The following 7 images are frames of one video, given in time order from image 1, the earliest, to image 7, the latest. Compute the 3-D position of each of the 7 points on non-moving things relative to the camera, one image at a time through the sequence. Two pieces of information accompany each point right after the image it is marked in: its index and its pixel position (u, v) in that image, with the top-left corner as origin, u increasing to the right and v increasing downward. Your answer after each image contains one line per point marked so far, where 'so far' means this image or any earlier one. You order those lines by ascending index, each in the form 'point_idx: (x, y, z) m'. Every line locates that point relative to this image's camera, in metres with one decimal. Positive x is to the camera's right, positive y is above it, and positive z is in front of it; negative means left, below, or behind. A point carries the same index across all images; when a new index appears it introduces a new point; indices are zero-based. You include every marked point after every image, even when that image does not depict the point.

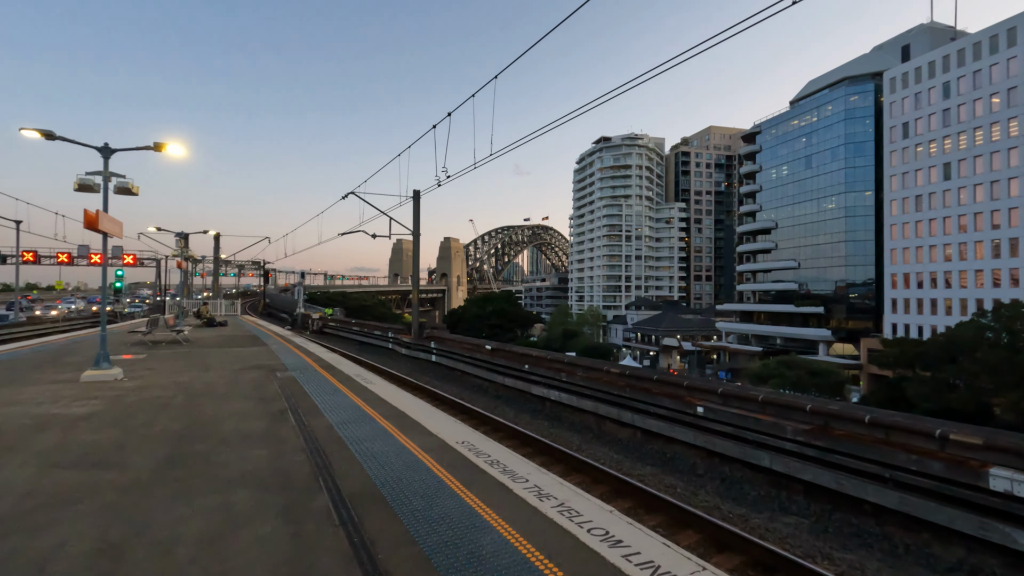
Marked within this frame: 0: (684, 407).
0: (+3.1, -2.1, +9.6) m
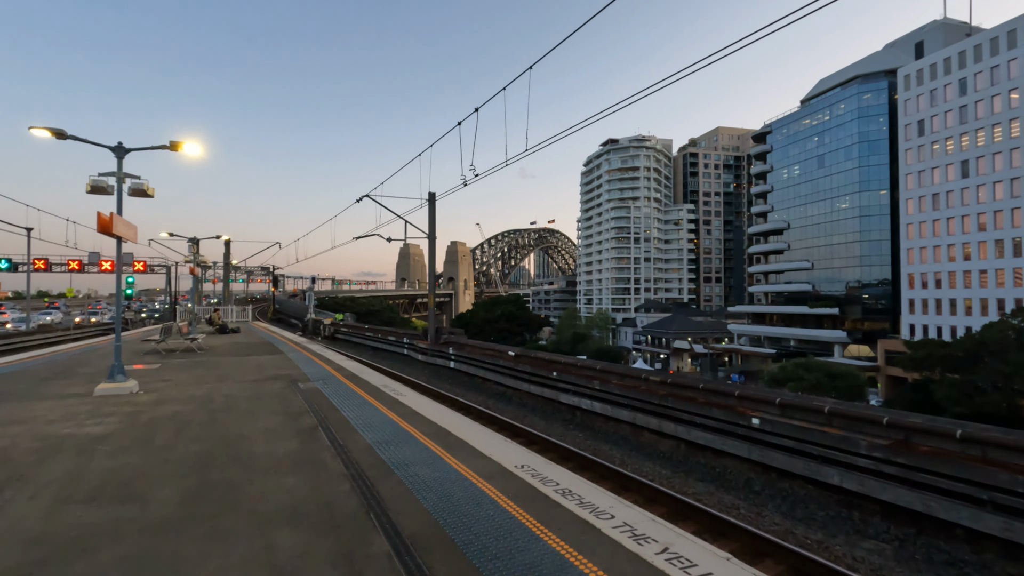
0: (+3.7, -2.2, +9.0) m
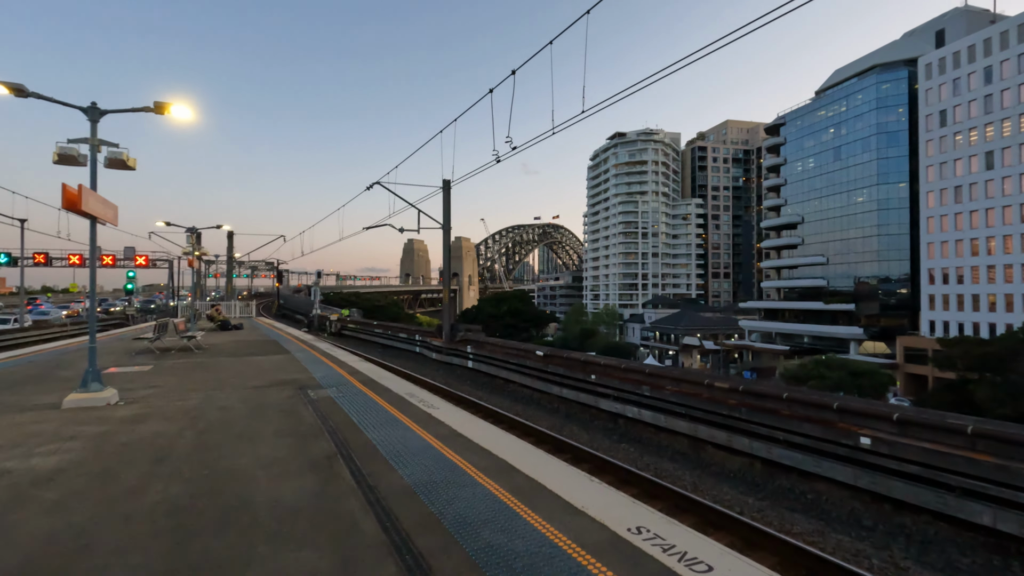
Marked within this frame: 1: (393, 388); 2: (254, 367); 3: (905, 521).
0: (+4.5, -2.0, +7.4) m
1: (-2.0, -1.7, +9.1) m
2: (-5.6, -1.7, +11.5) m
3: (+4.8, -2.8, +6.6) m
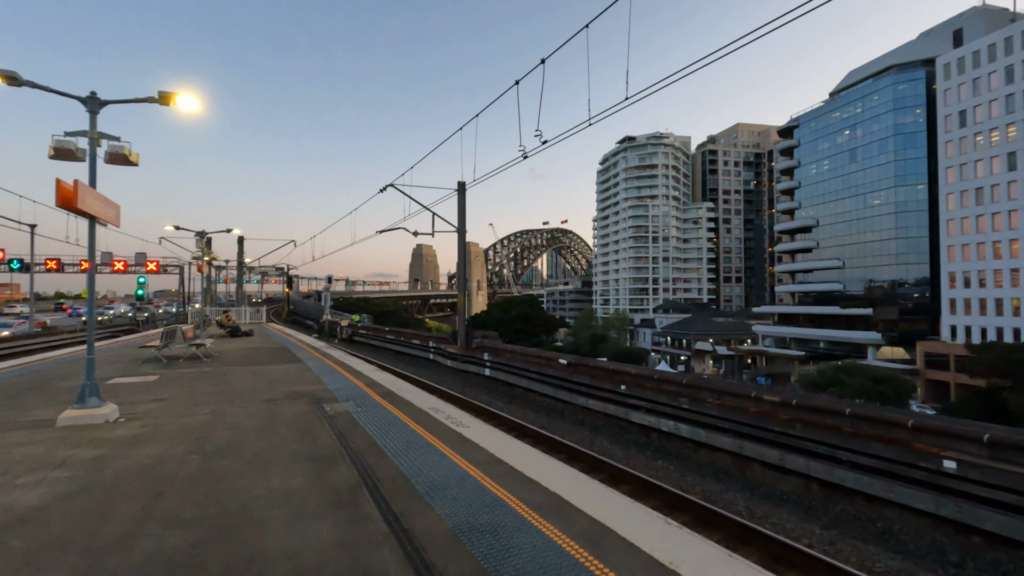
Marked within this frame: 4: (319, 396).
0: (+4.9, -2.1, +6.7) m
1: (-1.5, -1.8, +8.4) m
2: (-5.1, -1.8, +10.9) m
3: (+5.3, -2.9, +5.8) m
4: (-3.2, -1.8, +8.8) m
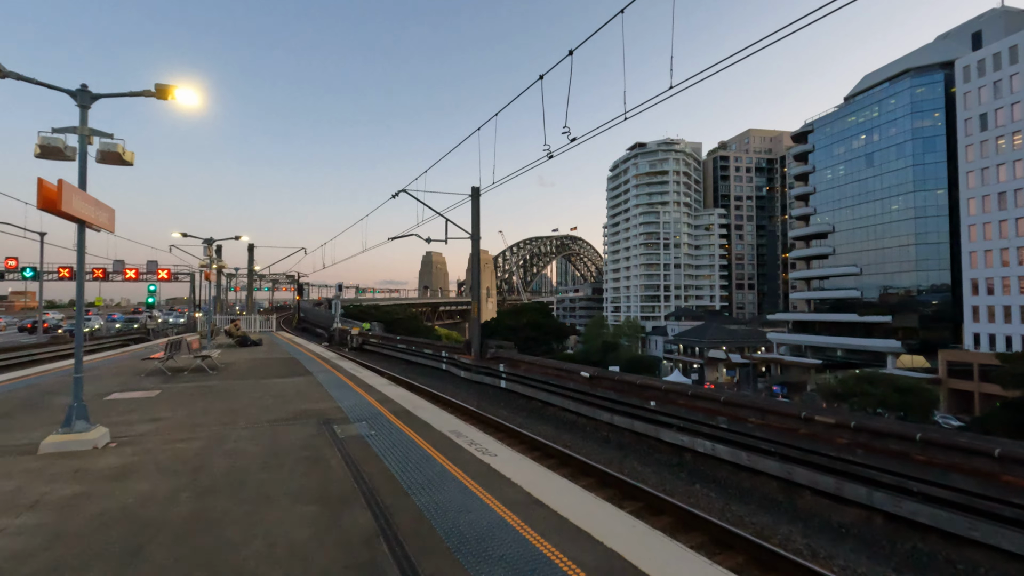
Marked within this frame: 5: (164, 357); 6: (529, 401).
0: (+5.3, -2.2, +5.8) m
1: (-1.1, -1.9, +7.7) m
2: (-4.6, -2.0, +10.3) m
3: (+5.6, -3.0, +5.0) m
4: (-2.8, -1.9, +8.1) m
5: (-8.8, -1.7, +13.5) m
6: (+0.5, -3.3, +15.5) m
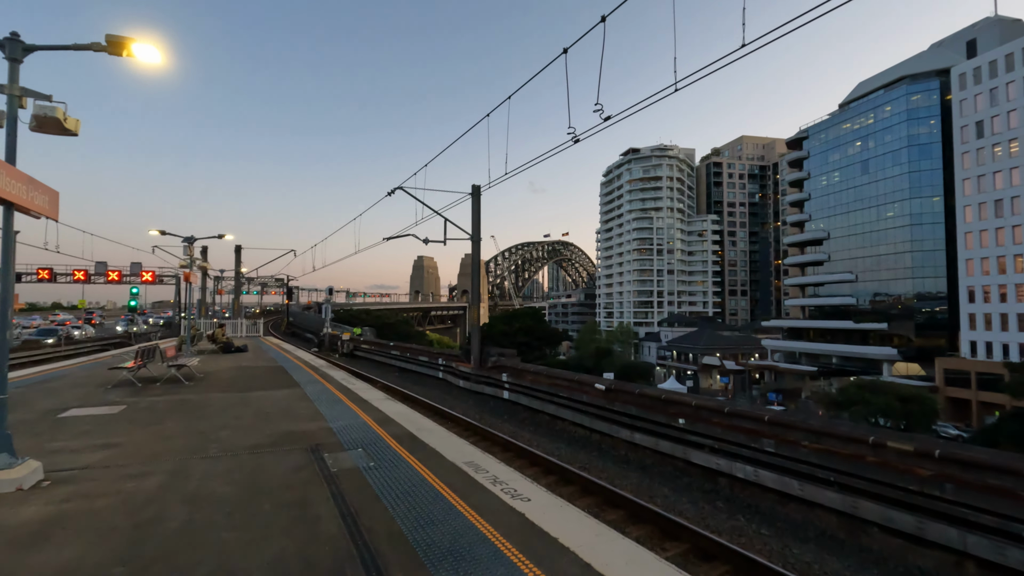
0: (+5.6, -2.2, +4.8) m
1: (-0.9, -1.9, +6.5) m
2: (-4.4, -2.0, +9.0) m
3: (+5.9, -3.0, +3.9) m
4: (-2.5, -1.9, +6.9) m
5: (-8.6, -1.8, +12.2) m
6: (+0.7, -3.4, +14.4) m
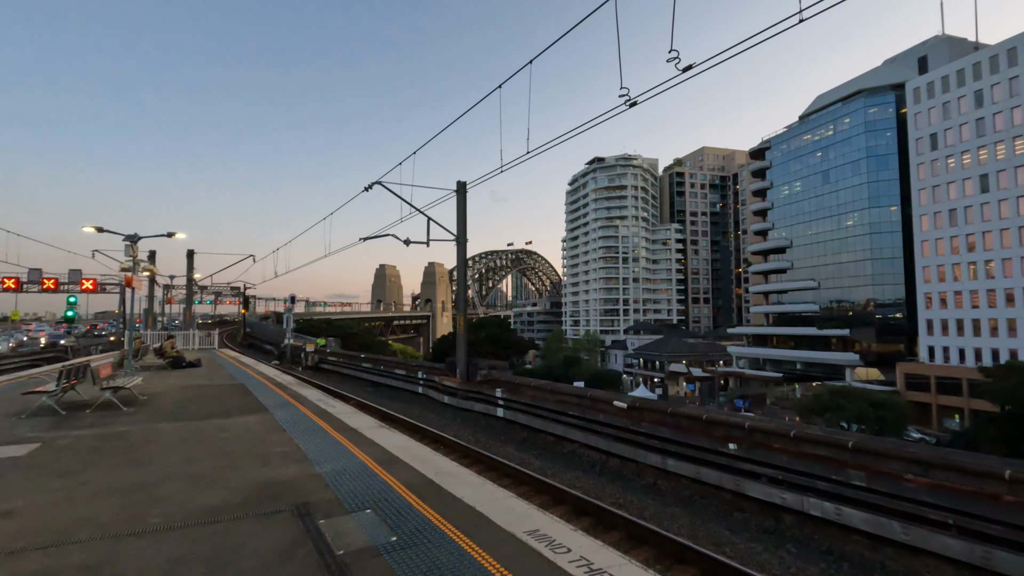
0: (+6.3, -2.2, +3.5) m
1: (-0.3, -1.9, +4.8) m
2: (-4.0, -2.1, +7.0) m
3: (+6.7, -3.0, +2.6) m
4: (-2.0, -1.9, +5.0) m
5: (-8.4, -1.9, +9.9) m
6: (+0.7, -3.5, +12.7) m
